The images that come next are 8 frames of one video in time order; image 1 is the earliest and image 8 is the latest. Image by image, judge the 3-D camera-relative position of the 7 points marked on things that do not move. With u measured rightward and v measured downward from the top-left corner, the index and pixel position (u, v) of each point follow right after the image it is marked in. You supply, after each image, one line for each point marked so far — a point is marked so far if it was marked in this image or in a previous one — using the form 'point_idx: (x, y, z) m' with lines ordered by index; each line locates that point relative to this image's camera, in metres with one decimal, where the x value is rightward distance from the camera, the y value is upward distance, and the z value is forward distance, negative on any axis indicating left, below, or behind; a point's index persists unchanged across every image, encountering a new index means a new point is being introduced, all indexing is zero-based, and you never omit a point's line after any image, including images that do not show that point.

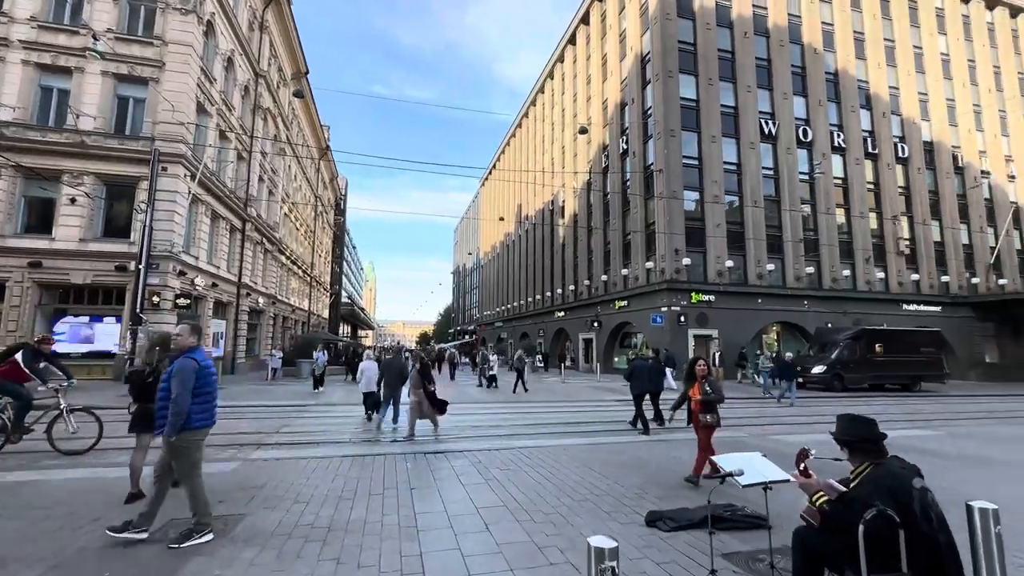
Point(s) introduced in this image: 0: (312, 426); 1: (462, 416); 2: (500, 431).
0: (-4.8, -3.3, +10.7) m
1: (-1.5, -3.7, +13.1) m
2: (-0.4, -3.4, +10.6) m
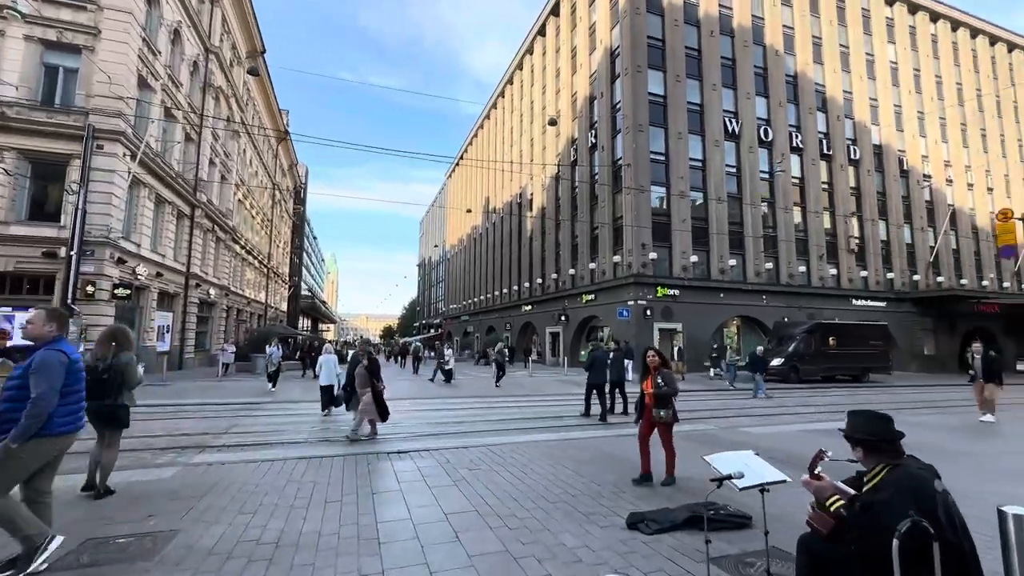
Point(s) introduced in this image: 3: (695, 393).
0: (-5.5, -3.1, +9.9) m
1: (-2.4, -3.5, +12.6) m
2: (-1.1, -3.1, +10.2) m
3: (+7.1, -4.1, +17.5) m
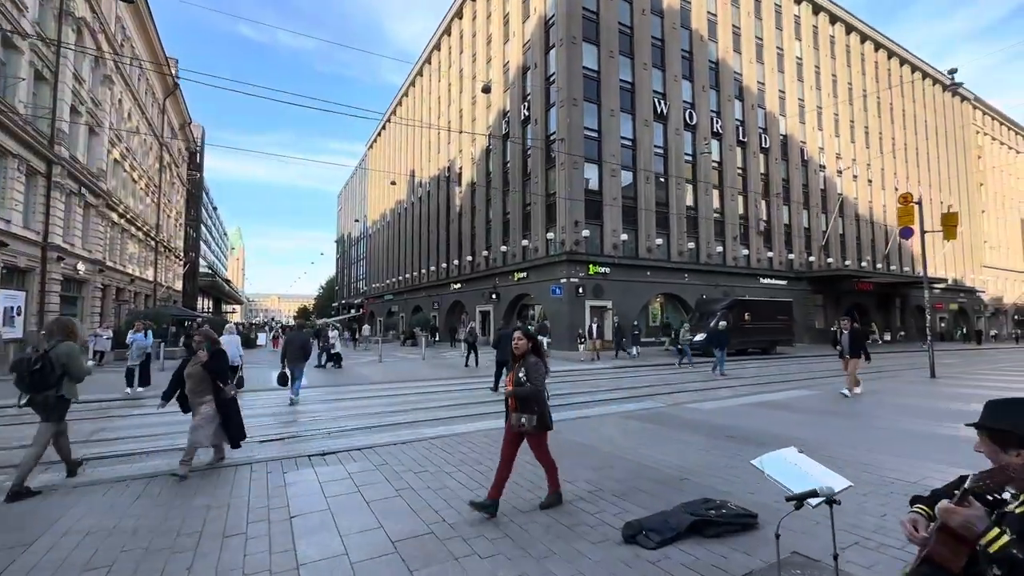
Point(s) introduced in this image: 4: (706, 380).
0: (-6.6, -2.5, +8.0) m
1: (-4.0, -2.8, +11.2) m
2: (-2.3, -2.6, +9.0) m
3: (+4.6, -3.2, +17.6) m
4: (+6.5, -3.1, +14.9) m
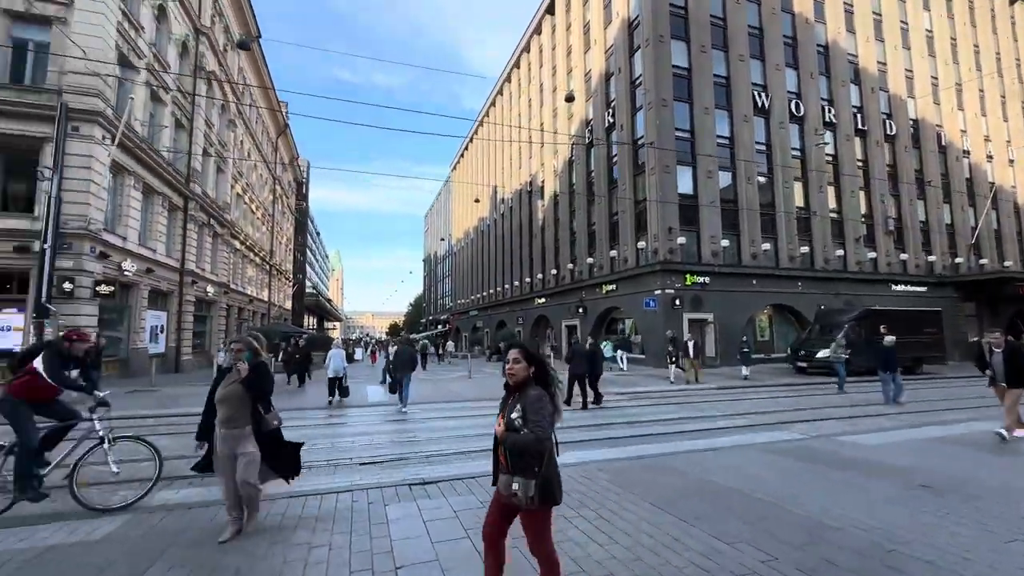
0: (-4.7, -2.8, +8.1) m
1: (-1.6, -3.2, +10.8) m
2: (-0.3, -2.8, +8.3) m
3: (+8.0, -3.6, +15.5) m
4: (+9.4, -3.3, +12.6) m
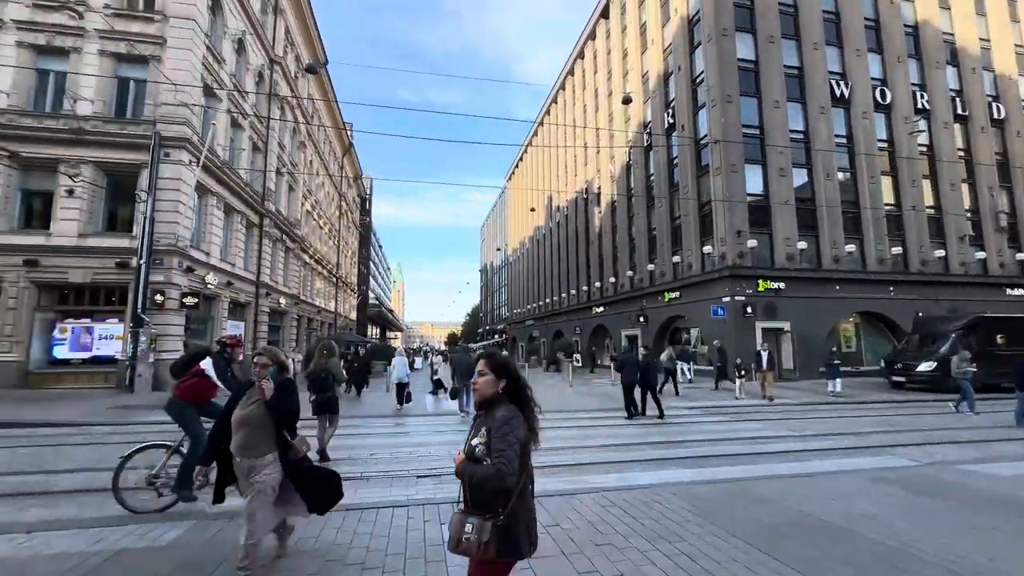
0: (-3.6, -3.0, +8.2) m
1: (-0.2, -3.3, +10.4) m
2: (+0.8, -2.9, +7.8) m
3: (+9.9, -3.7, +14.0) m
4: (+10.9, -3.4, +10.9) m
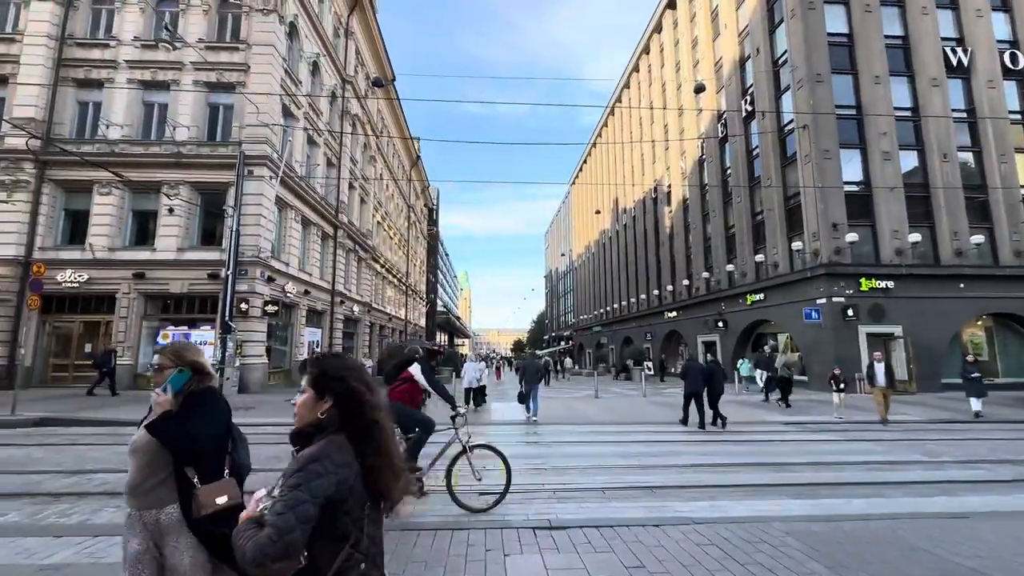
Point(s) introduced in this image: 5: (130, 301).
0: (-2.4, -3.1, +7.9) m
1: (+1.3, -3.4, +9.6) m
2: (+1.9, -2.9, +6.9) m
3: (+11.8, -3.6, +11.7) m
4: (+12.4, -3.2, +8.5) m
5: (-16.0, -0.6, +18.8) m
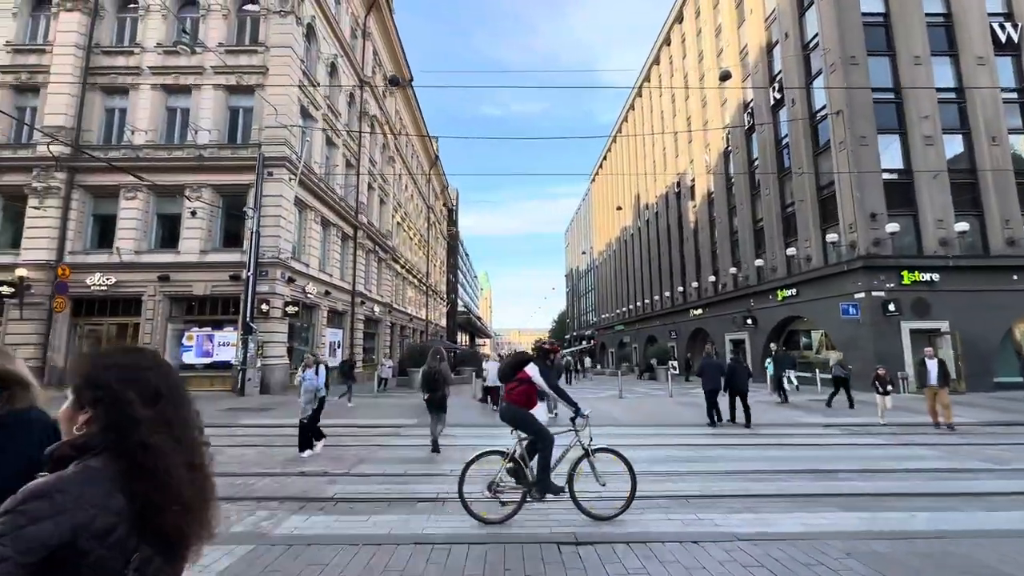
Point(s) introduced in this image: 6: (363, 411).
0: (-2.0, -3.0, +7.6) m
1: (+1.8, -3.3, +9.1) m
2: (+2.2, -2.8, +6.4) m
3: (+12.4, -3.4, +10.7) m
4: (+12.8, -3.0, +7.5) m
5: (-15.1, -0.7, +19.0) m
6: (-4.9, -4.1, +14.9) m
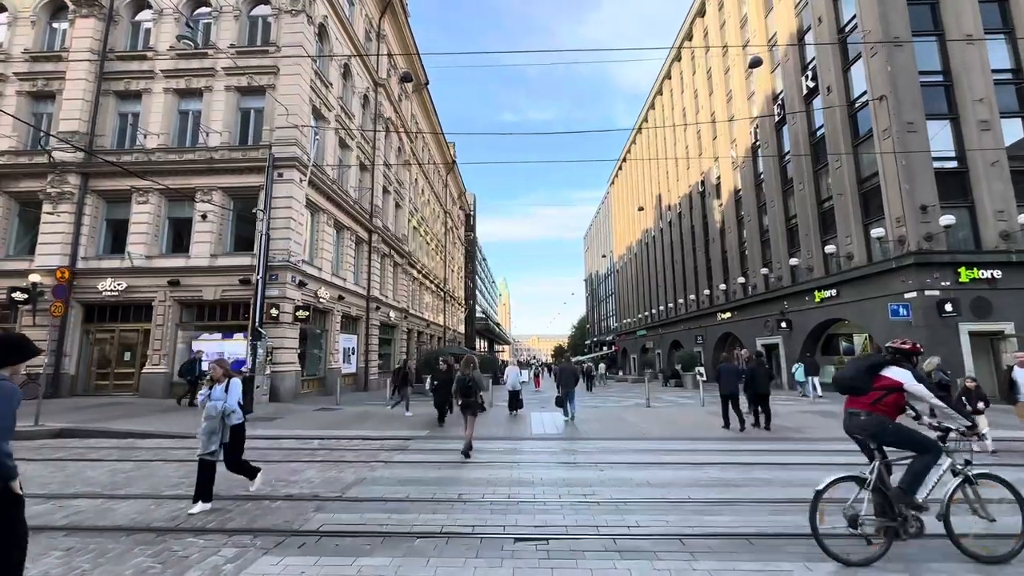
0: (-1.7, -2.9, +6.6) m
1: (+2.1, -3.2, +8.0) m
2: (+2.5, -2.7, +5.3) m
3: (+12.8, -3.3, +9.1) m
4: (+13.0, -2.8, +5.9) m
5: (-14.4, -0.9, +18.7) m
6: (-4.3, -4.1, +14.0) m
